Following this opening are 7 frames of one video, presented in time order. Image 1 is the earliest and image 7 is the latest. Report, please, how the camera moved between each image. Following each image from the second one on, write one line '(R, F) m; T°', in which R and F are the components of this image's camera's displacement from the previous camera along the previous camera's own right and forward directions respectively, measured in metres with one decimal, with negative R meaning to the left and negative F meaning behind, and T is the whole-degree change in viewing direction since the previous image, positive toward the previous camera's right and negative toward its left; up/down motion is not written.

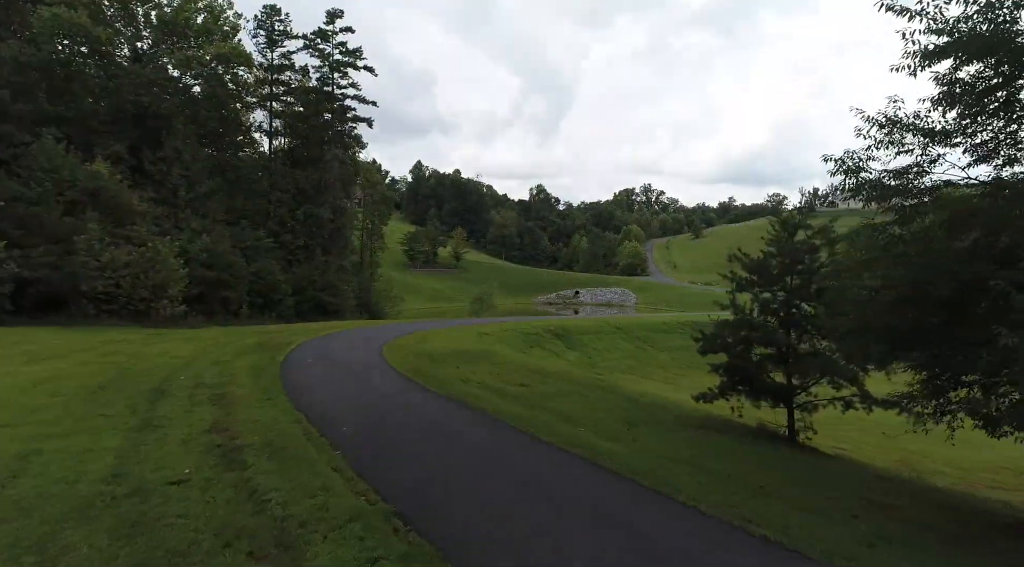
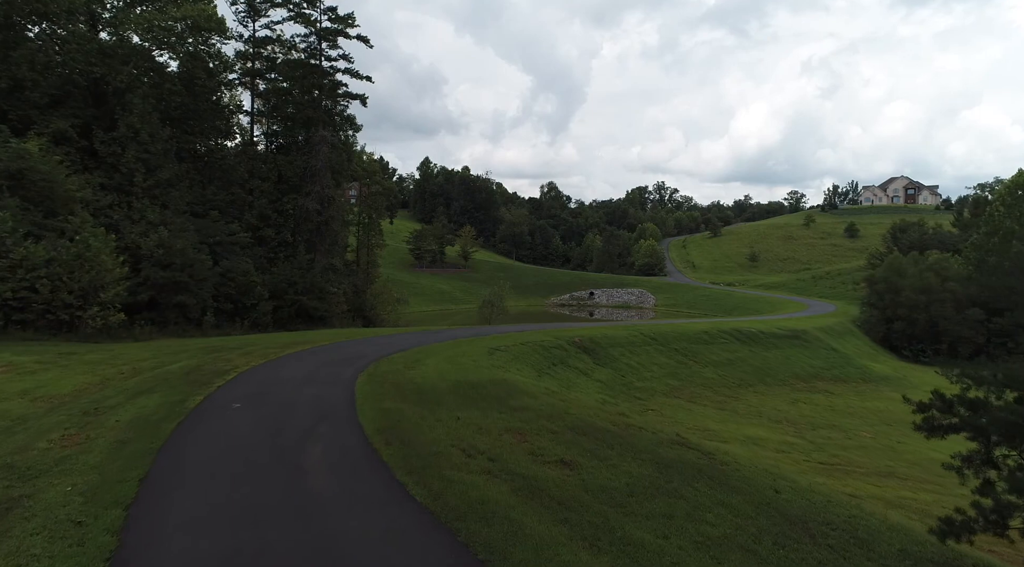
(-0.3, +5.5) m; -1°
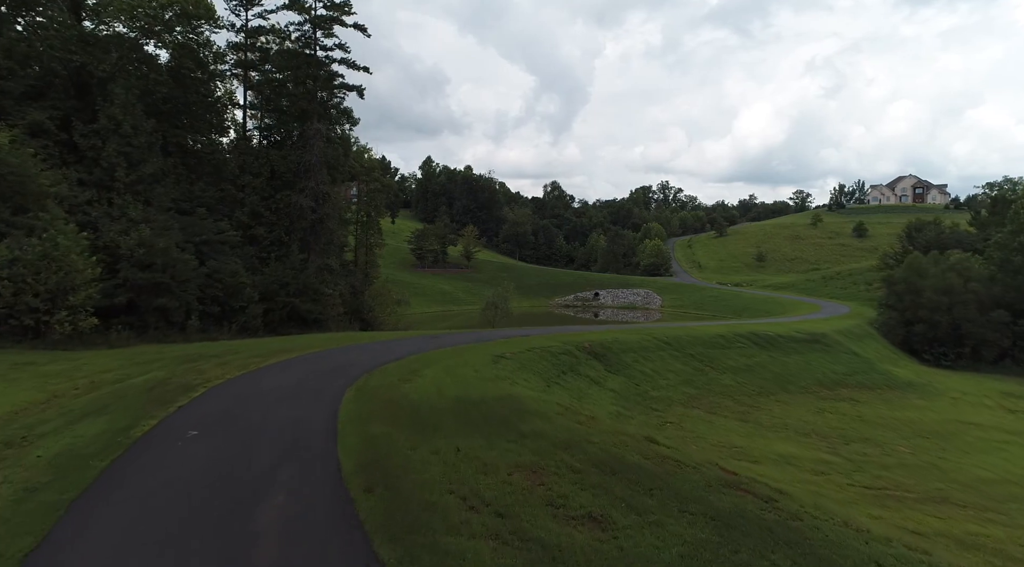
(-0.1, +1.8) m; 0°
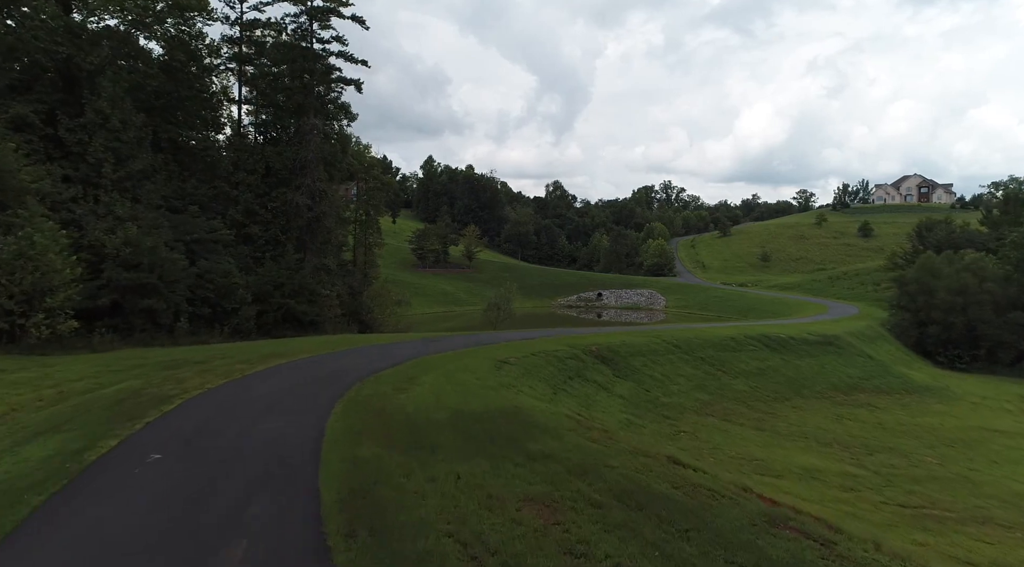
(-0.1, +1.1) m; 0°
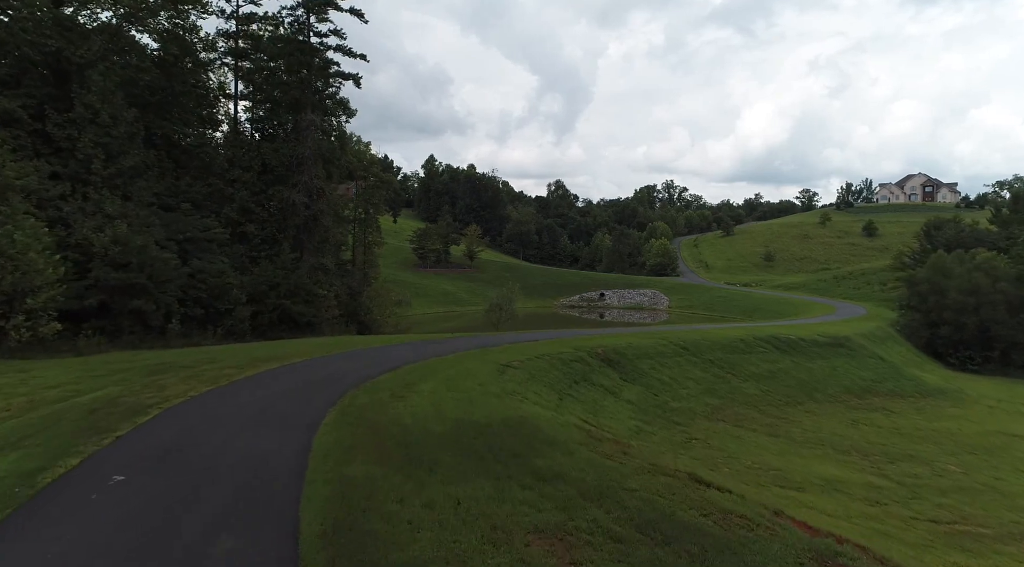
(-0.1, +0.9) m; 0°
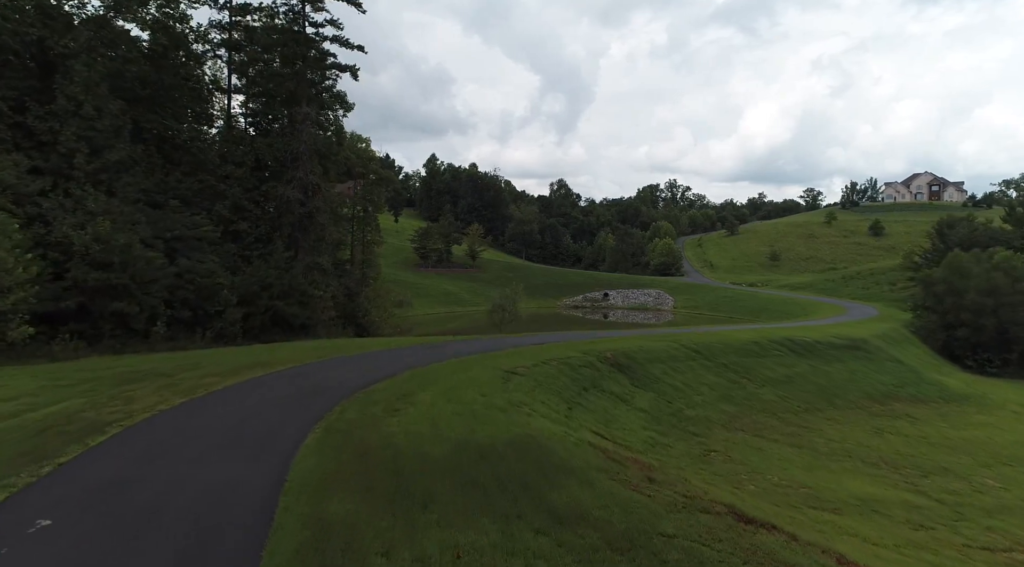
(-0.1, +1.3) m; 0°
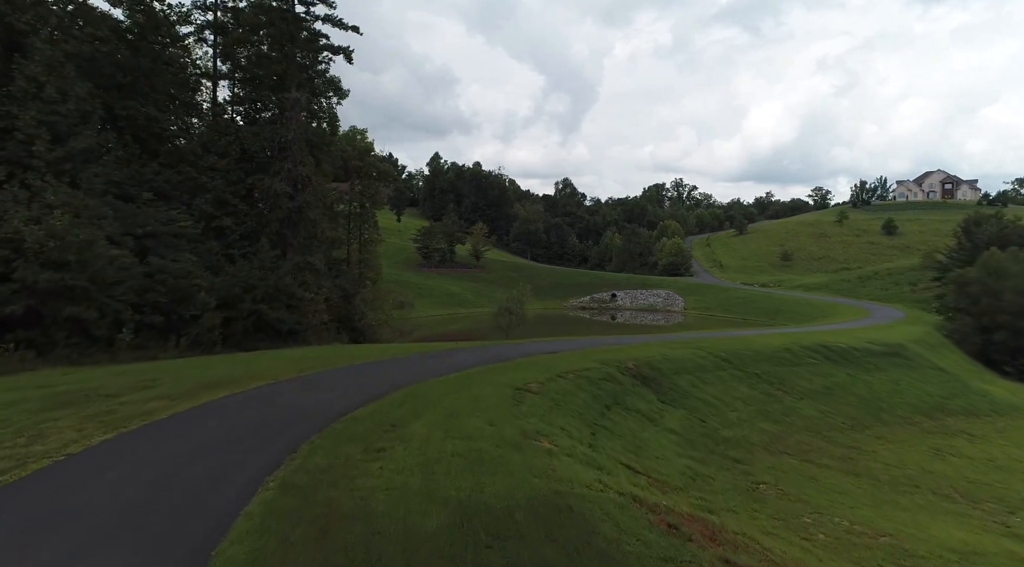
(-0.2, +2.6) m; 0°
